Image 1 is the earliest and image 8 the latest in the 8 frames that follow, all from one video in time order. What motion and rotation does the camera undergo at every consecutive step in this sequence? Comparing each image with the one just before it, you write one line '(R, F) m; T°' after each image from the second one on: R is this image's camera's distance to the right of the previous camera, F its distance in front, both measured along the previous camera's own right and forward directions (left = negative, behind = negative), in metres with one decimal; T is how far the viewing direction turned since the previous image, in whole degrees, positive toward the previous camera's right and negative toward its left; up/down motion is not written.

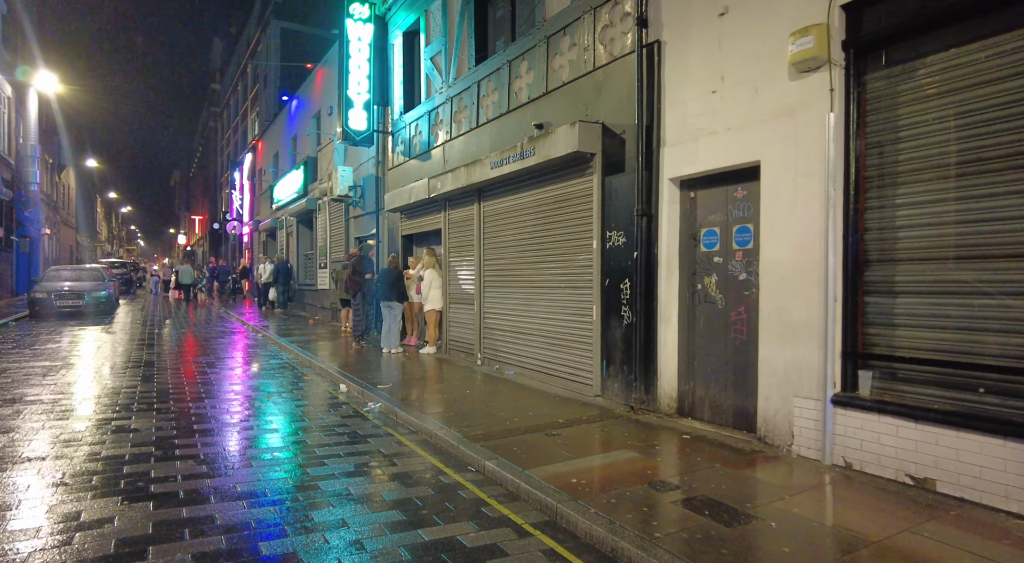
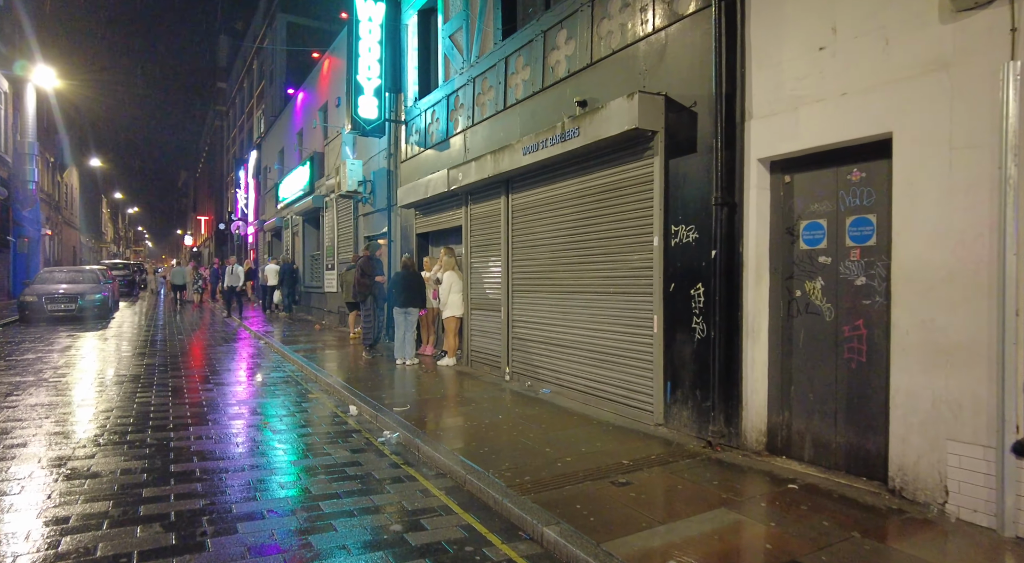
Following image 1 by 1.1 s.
(-0.4, +1.3) m; -1°
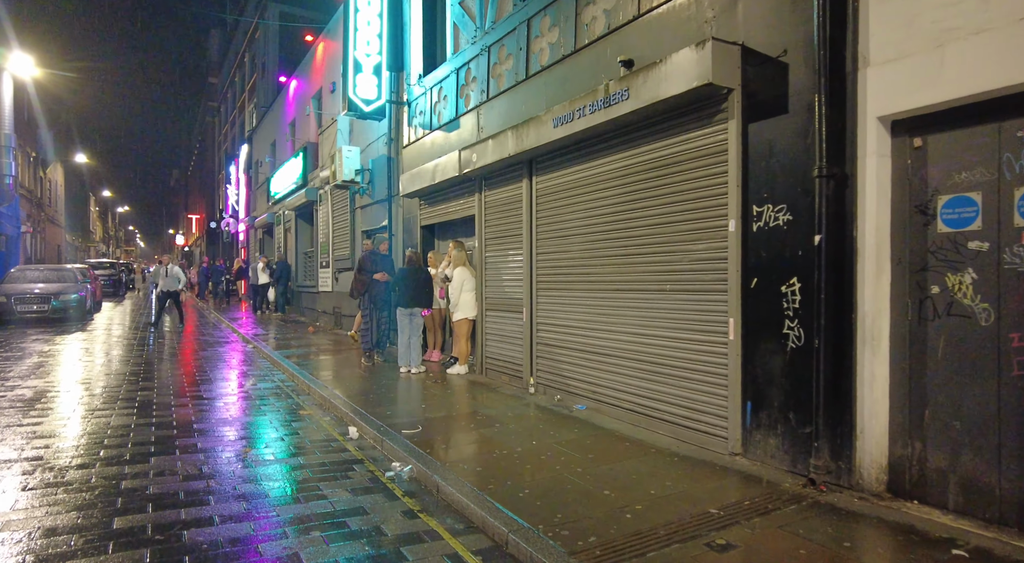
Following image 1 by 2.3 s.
(-0.4, +1.2) m; 0°
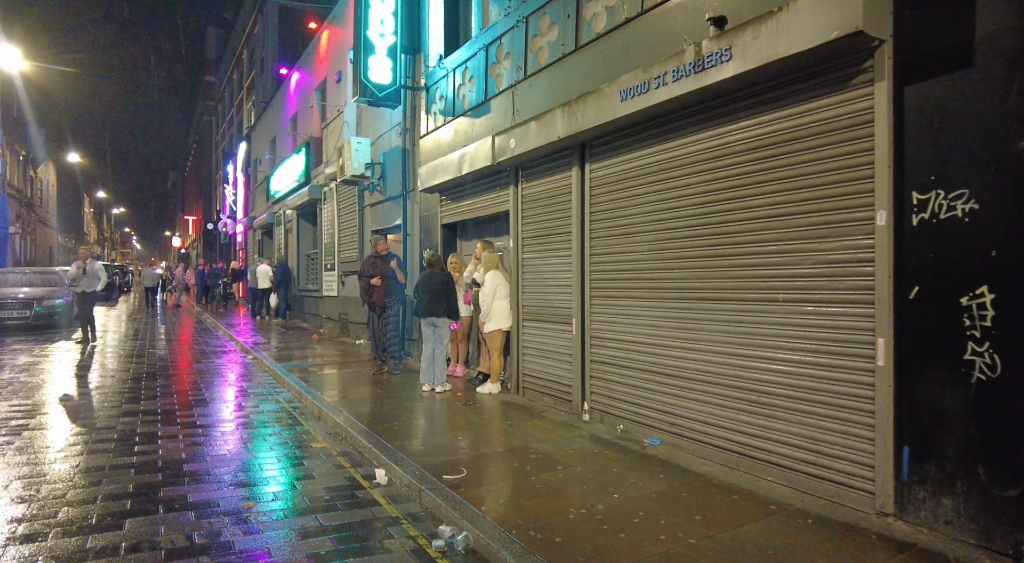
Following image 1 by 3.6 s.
(-0.5, +1.2) m; 0°
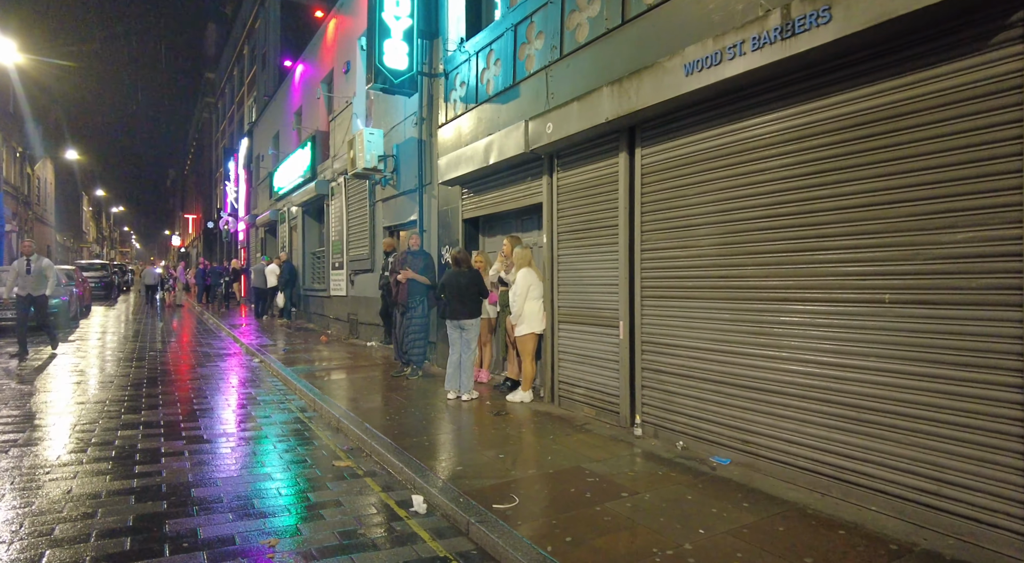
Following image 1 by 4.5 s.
(-0.4, +0.7) m; 0°
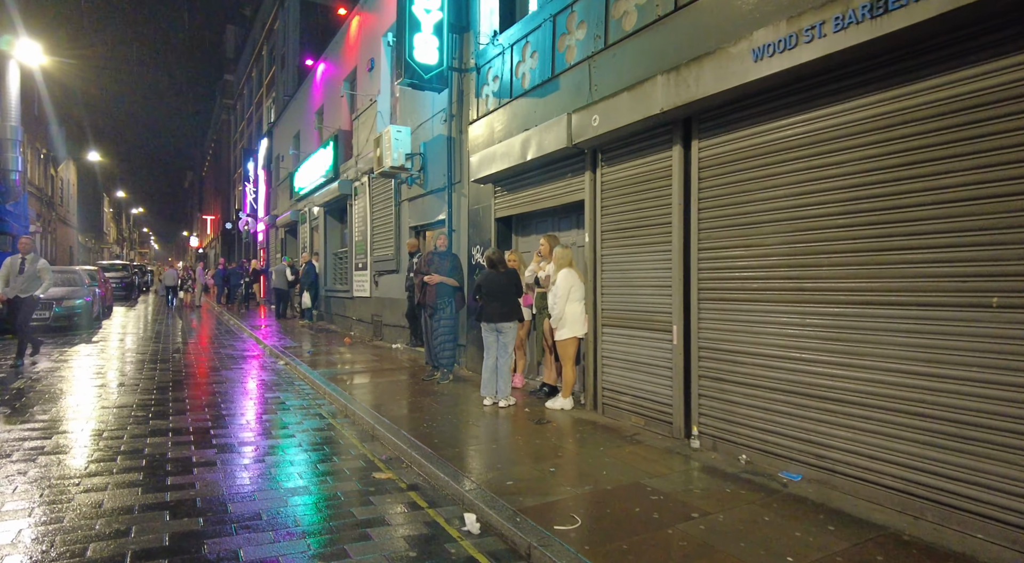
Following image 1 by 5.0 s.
(-0.3, +0.3) m; -1°
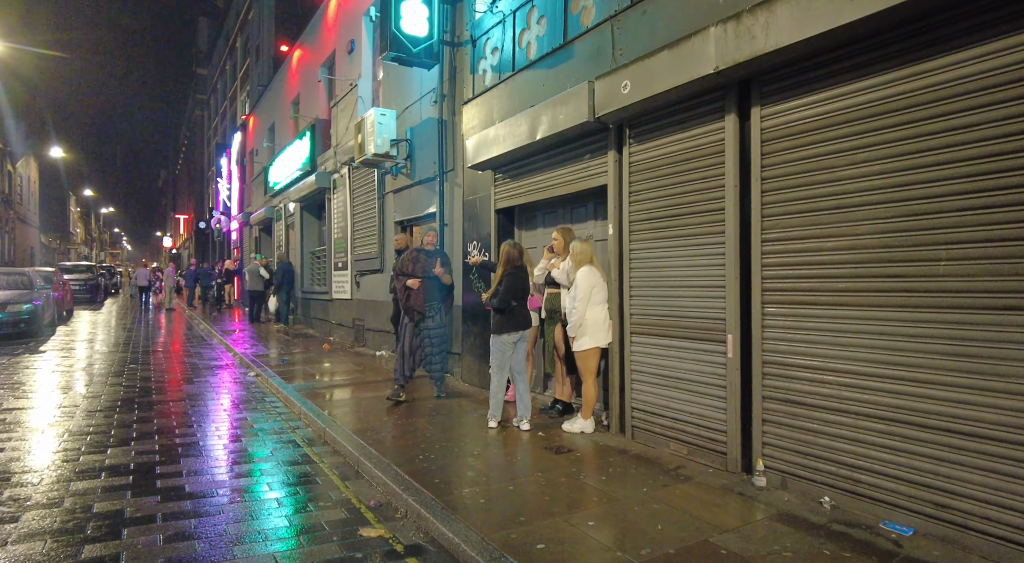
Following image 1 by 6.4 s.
(-0.3, +1.1) m; +2°
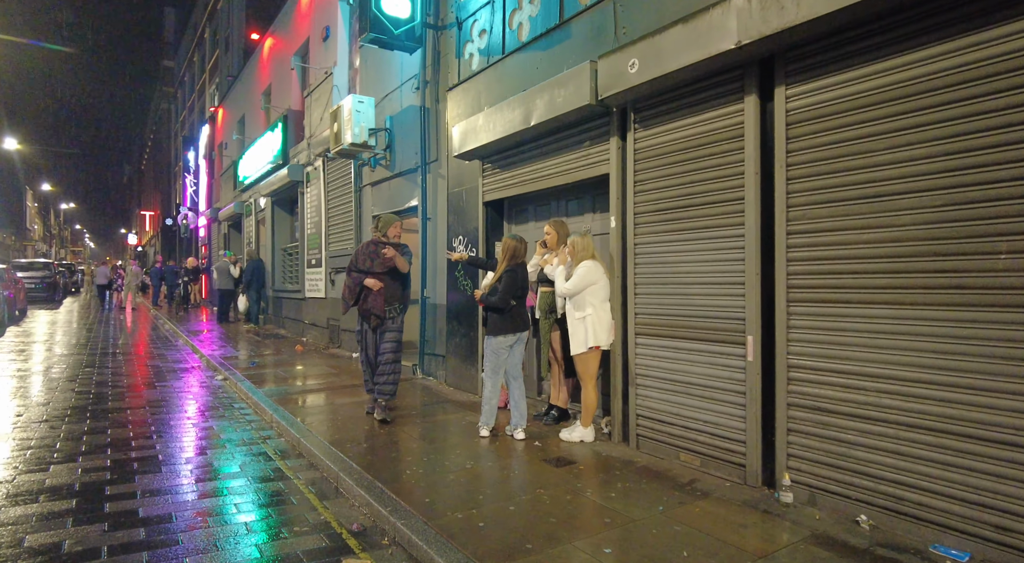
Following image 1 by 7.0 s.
(-0.2, +0.5) m; +2°
